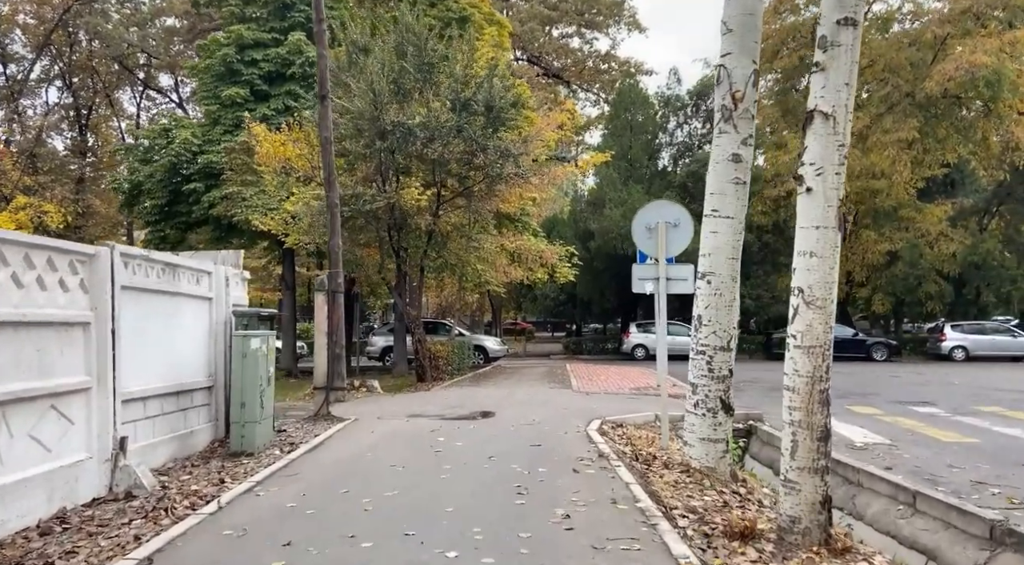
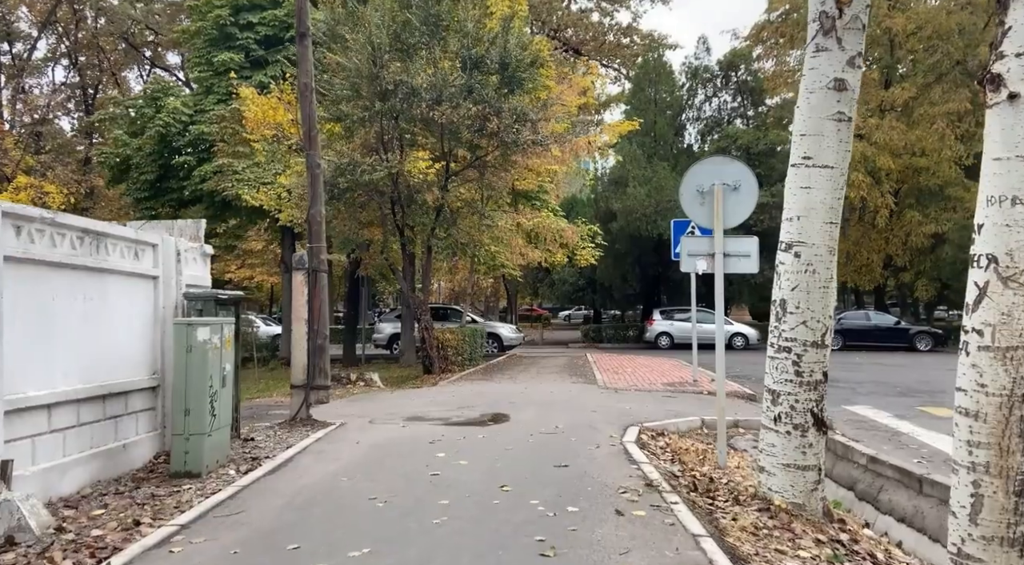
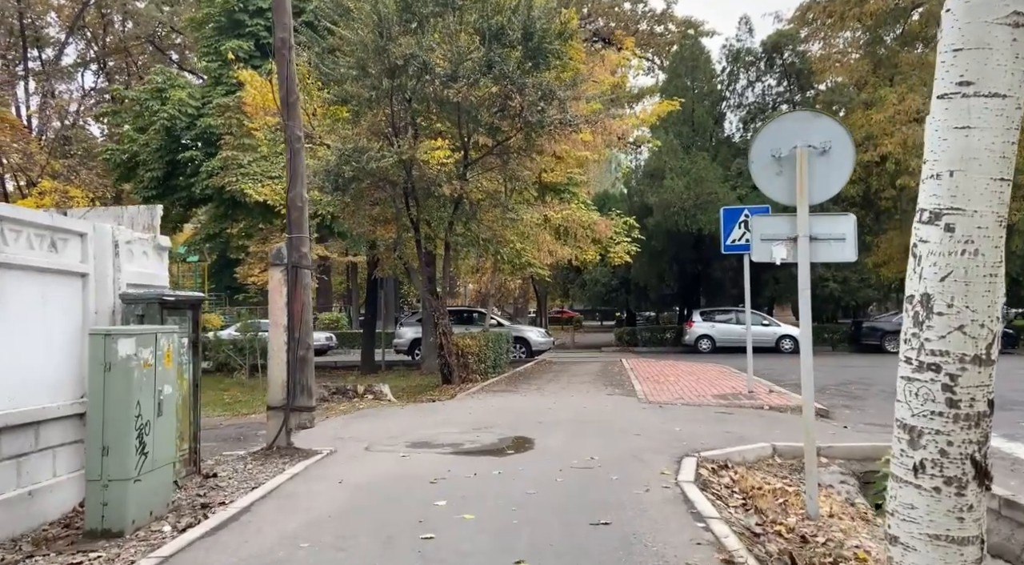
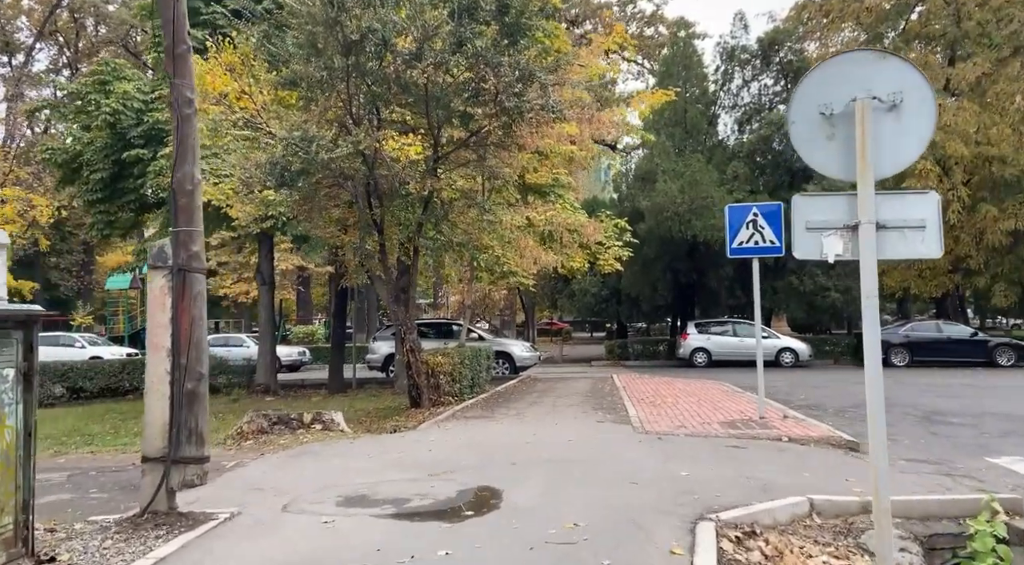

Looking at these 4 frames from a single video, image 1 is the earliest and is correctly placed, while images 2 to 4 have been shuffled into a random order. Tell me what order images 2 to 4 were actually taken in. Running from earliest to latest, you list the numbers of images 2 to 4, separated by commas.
2, 3, 4
